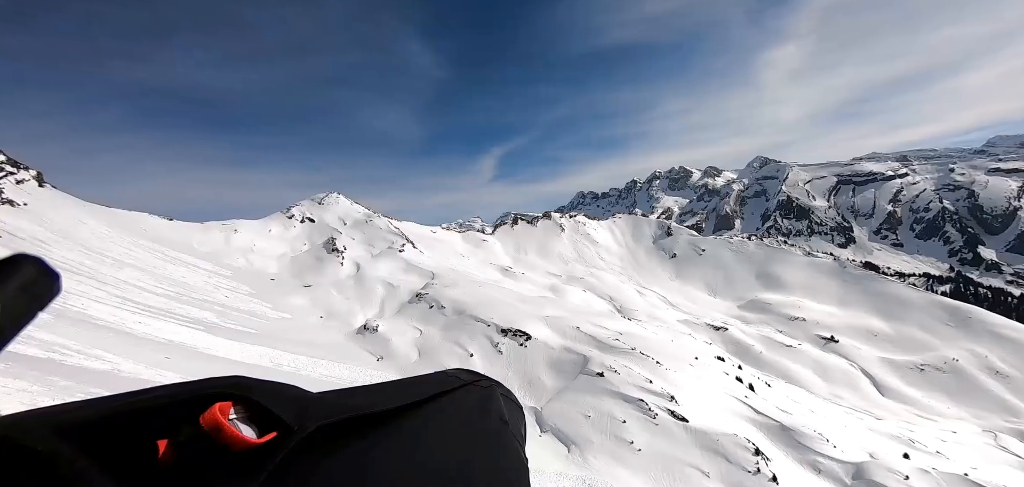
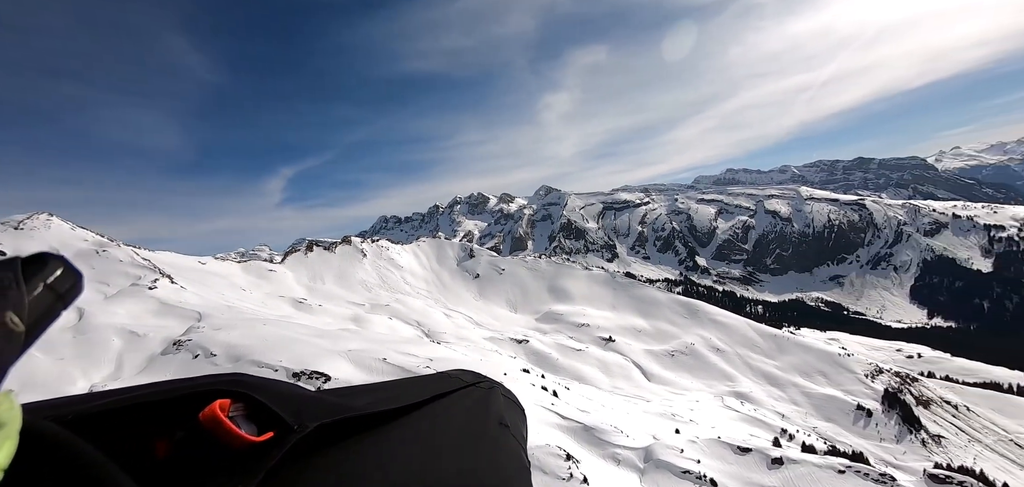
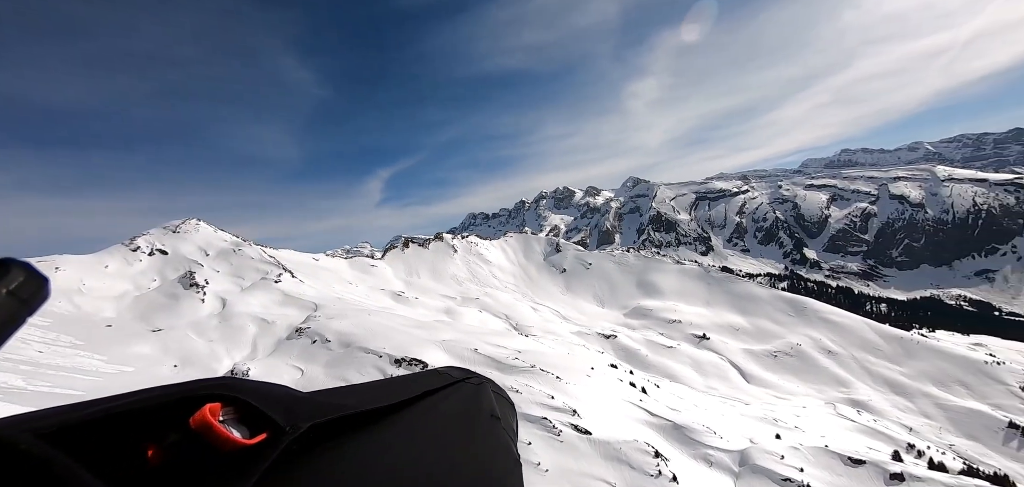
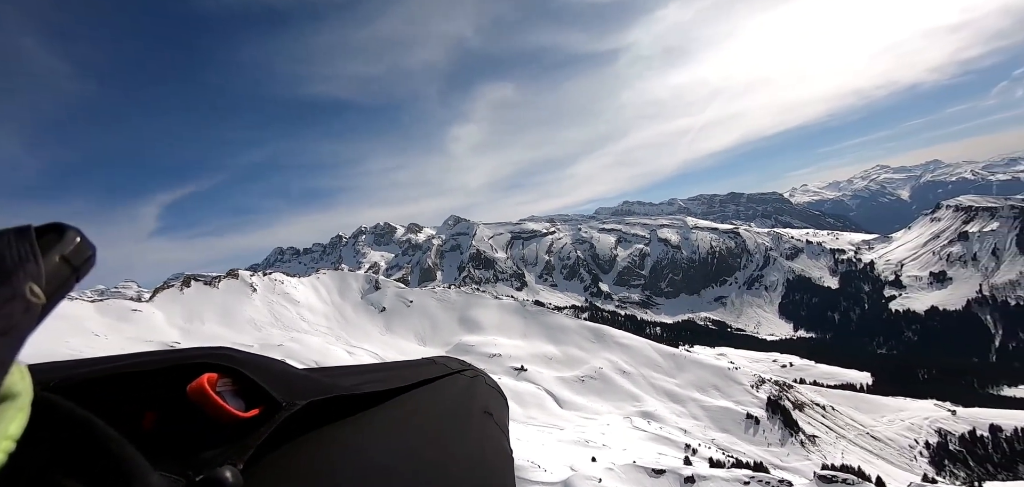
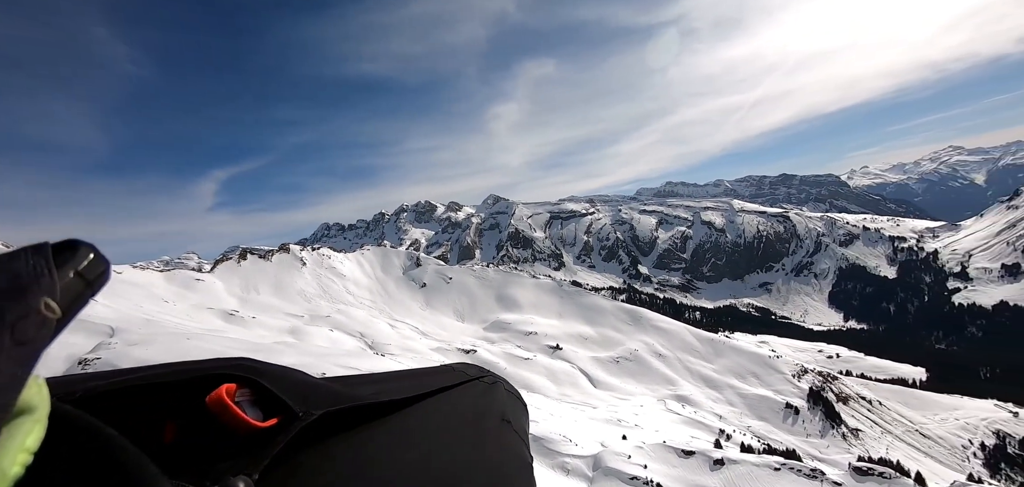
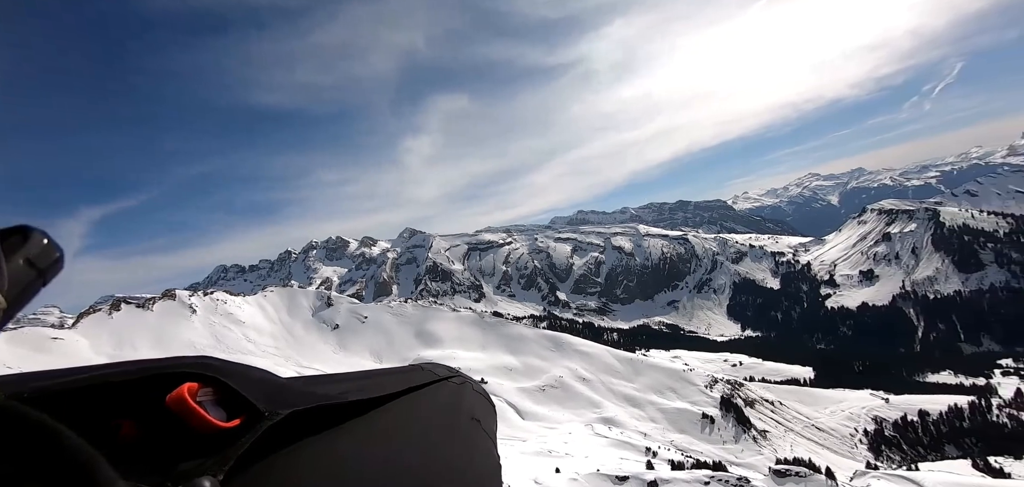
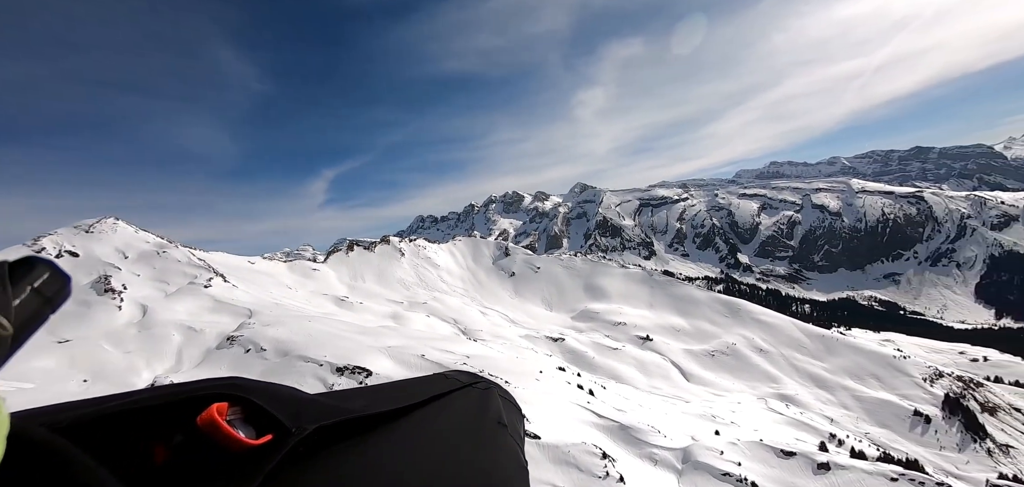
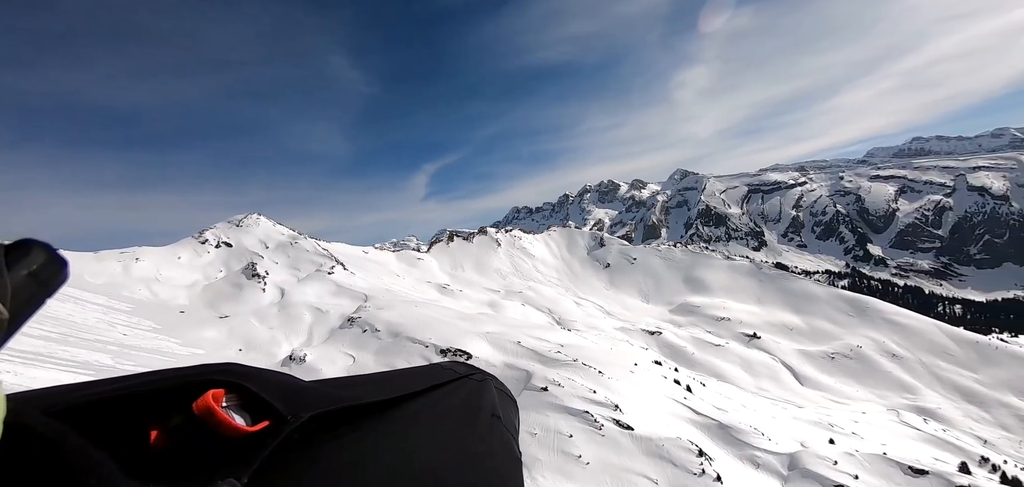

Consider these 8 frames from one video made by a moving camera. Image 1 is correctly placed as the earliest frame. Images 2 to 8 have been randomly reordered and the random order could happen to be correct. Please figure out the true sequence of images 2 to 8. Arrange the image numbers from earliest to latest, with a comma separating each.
8, 3, 7, 2, 5, 4, 6
